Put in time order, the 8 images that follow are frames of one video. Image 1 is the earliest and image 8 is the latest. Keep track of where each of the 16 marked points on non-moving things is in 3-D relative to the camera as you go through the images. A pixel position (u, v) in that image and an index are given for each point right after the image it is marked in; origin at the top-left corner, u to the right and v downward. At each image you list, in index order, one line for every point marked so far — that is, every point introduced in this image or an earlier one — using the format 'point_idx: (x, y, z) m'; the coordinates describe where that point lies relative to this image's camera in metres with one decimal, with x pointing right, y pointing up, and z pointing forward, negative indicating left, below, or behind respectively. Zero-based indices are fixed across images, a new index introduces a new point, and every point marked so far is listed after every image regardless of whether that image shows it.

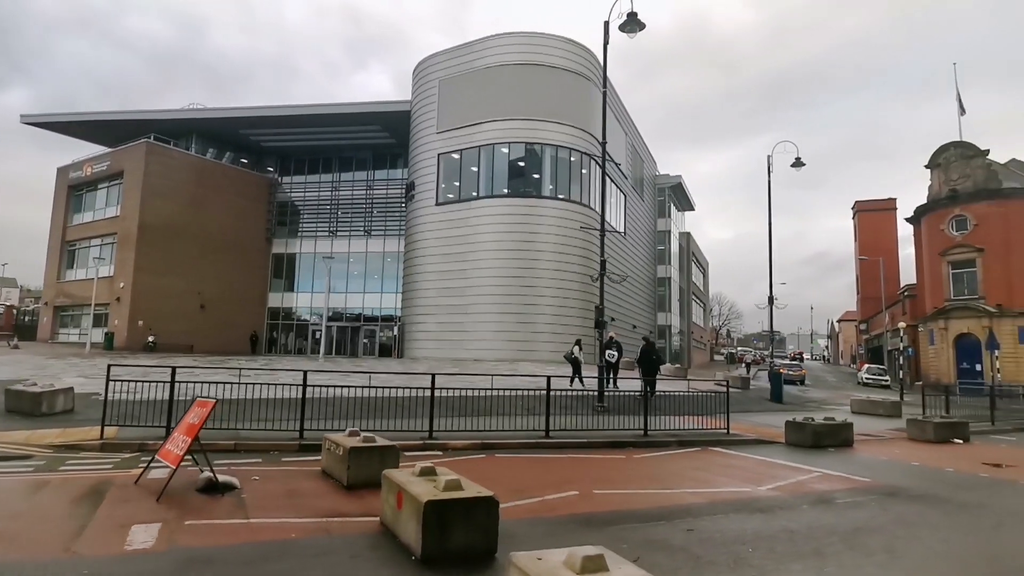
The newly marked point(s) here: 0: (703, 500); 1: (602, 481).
0: (+2.0, -2.3, +6.7) m
1: (+1.0, -2.3, +7.5) m
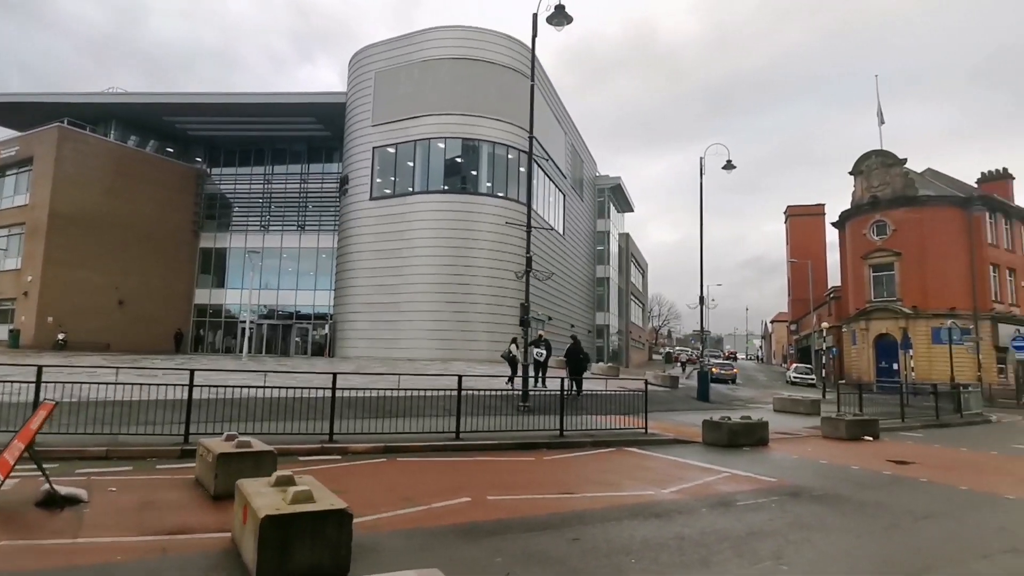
0: (+0.9, -2.2, +6.4) m
1: (-0.2, -2.3, +7.1) m
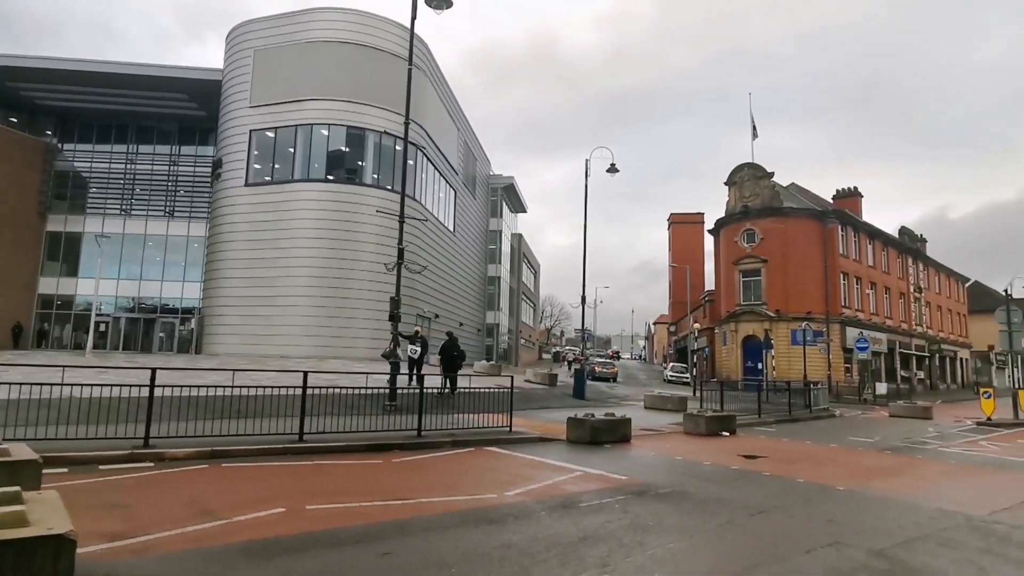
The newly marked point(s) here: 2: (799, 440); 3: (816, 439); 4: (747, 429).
0: (-0.7, -2.1, +5.8) m
1: (-1.9, -2.1, +6.3) m
2: (+6.0, -3.2, +13.1) m
3: (+6.6, -3.3, +13.6) m
4: (+5.5, -3.3, +14.6) m
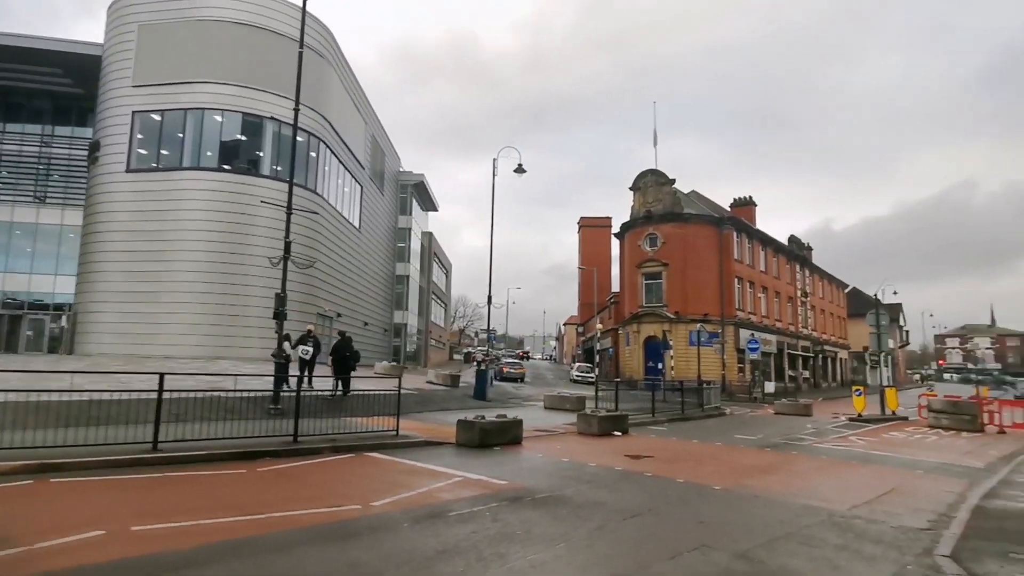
0: (-1.9, -2.0, +5.2) m
1: (-3.1, -2.0, +5.6) m
2: (+3.7, -3.2, +13.4) m
3: (+4.2, -3.3, +14.0) m
4: (+3.0, -3.3, +14.8) m
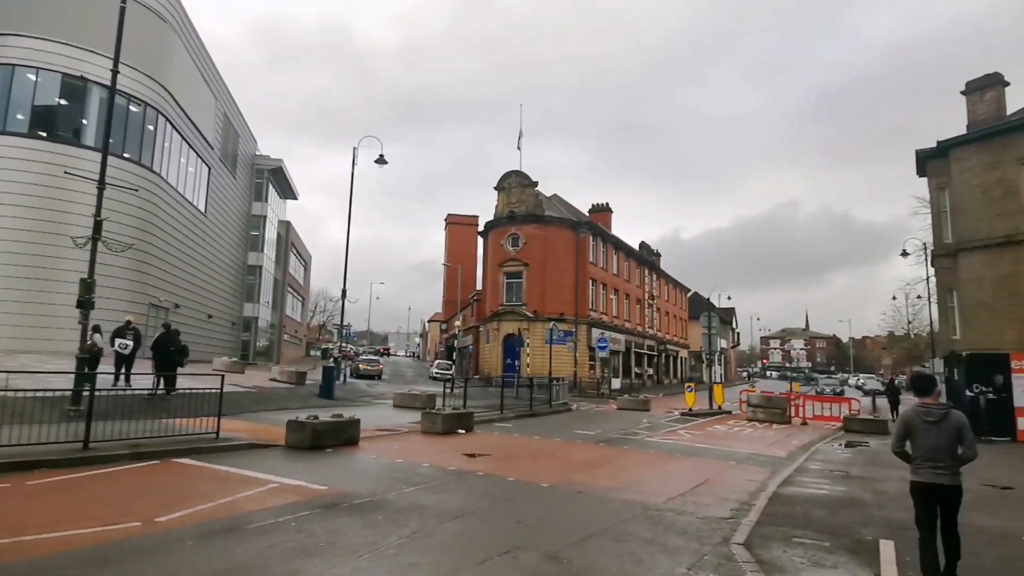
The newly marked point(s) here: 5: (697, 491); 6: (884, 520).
0: (-3.4, -1.9, +4.4) m
1: (-4.7, -1.8, +4.5) m
2: (+0.4, -3.2, +13.5) m
3: (+0.8, -3.3, +14.2) m
4: (-0.6, -3.3, +14.8) m
5: (+2.4, -2.6, +8.1) m
6: (+4.1, -2.6, +6.9) m
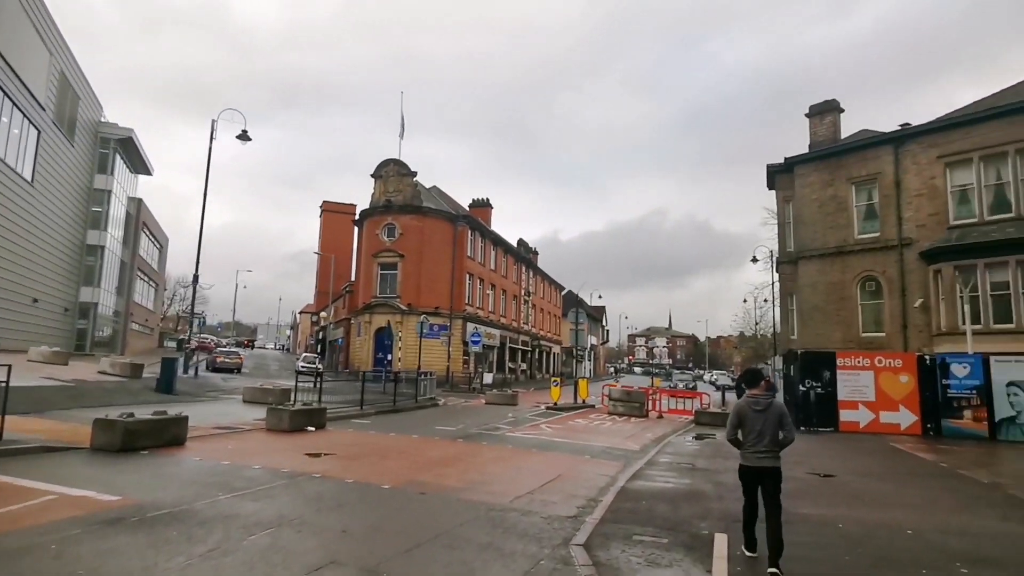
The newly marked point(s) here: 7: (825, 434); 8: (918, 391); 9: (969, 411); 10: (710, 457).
0: (-4.5, -1.6, +3.1) m
1: (-5.8, -1.5, +3.0) m
2: (-2.6, -3.0, +12.8) m
3: (-2.3, -3.1, +13.6) m
4: (-3.8, -3.0, +13.9) m
5: (+0.4, -2.5, +7.9) m
6: (+2.4, -2.5, +7.0) m
7: (+9.0, -4.2, +17.9) m
8: (+11.7, -3.0, +18.0) m
9: (+12.6, -3.4, +17.3) m
10: (+3.6, -3.1, +11.5) m
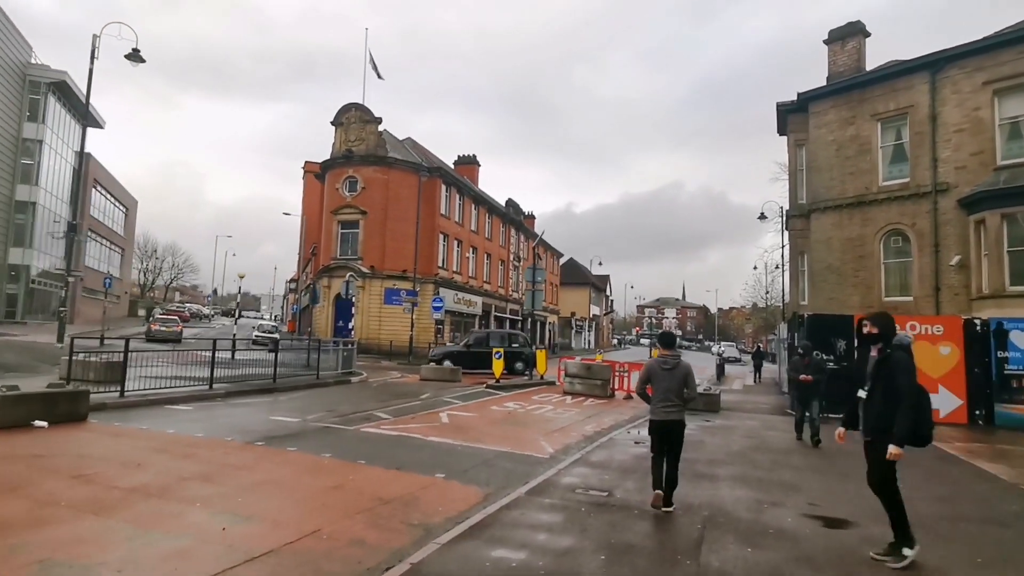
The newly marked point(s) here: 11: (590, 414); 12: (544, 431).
0: (-6.8, -1.0, -1.1) m
1: (-8.0, -0.9, -1.2) m
2: (-4.6, -1.9, +8.6) m
3: (-4.4, -2.0, +9.3) m
4: (-5.8, -1.9, +9.6) m
5: (-1.7, -1.7, +3.5) m
6: (+0.2, -1.7, +2.7) m
7: (+7.0, -2.9, +13.5) m
8: (+9.8, -1.7, +13.5) m
9: (+10.7, -2.1, +12.8) m
10: (+1.5, -2.1, +7.1) m
11: (+1.6, -2.6, +13.0) m
12: (+0.6, -2.4, +10.4) m
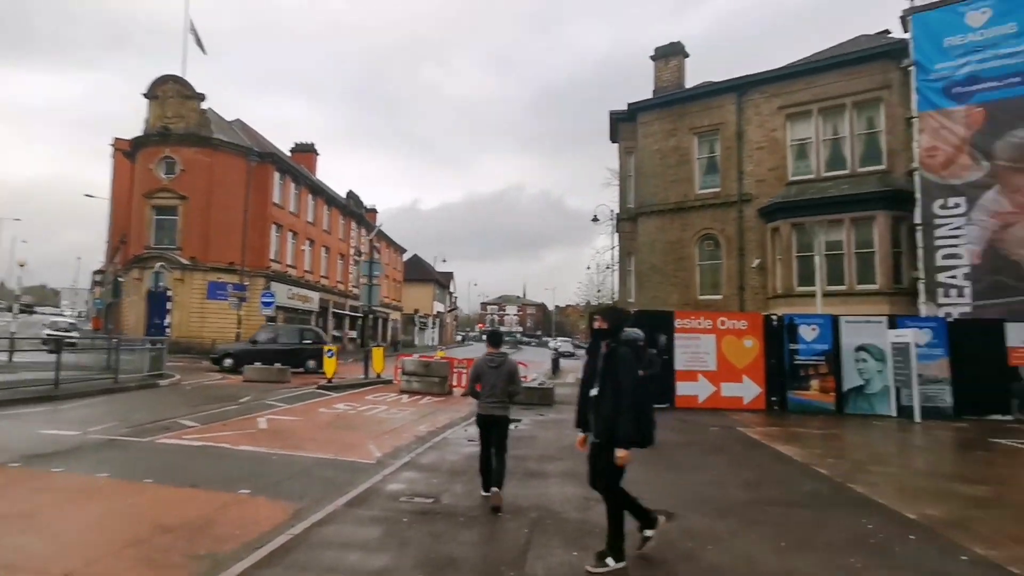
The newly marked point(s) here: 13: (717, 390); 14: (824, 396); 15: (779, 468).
0: (-6.4, -0.9, -3.2) m
1: (-7.6, -0.8, -3.6) m
2: (-6.7, -1.8, +6.7) m
3: (-6.7, -1.8, +7.5) m
4: (-8.1, -1.7, +7.5) m
5: (-2.6, -1.6, +2.6) m
6: (-0.6, -1.7, +2.2) m
7: (+3.4, -2.9, +14.3) m
8: (+6.0, -1.7, +15.0) m
9: (+7.1, -2.1, +14.6) m
10: (-0.4, -2.0, +6.8) m
11: (-1.7, -2.5, +12.6) m
12: (-2.1, -2.3, +9.8) m
13: (+5.0, -2.5, +15.1) m
14: (+7.2, -2.5, +14.5) m
15: (+3.1, -2.1, +7.3) m
